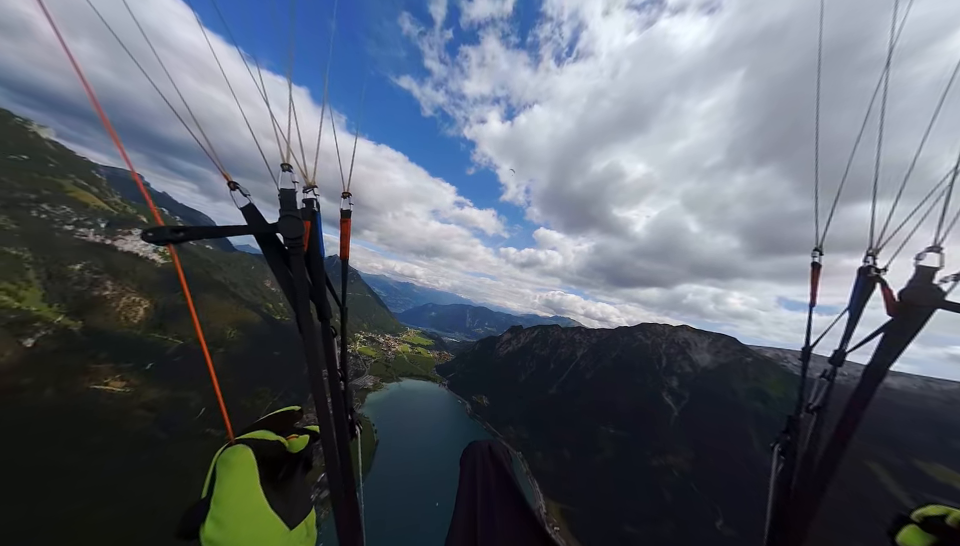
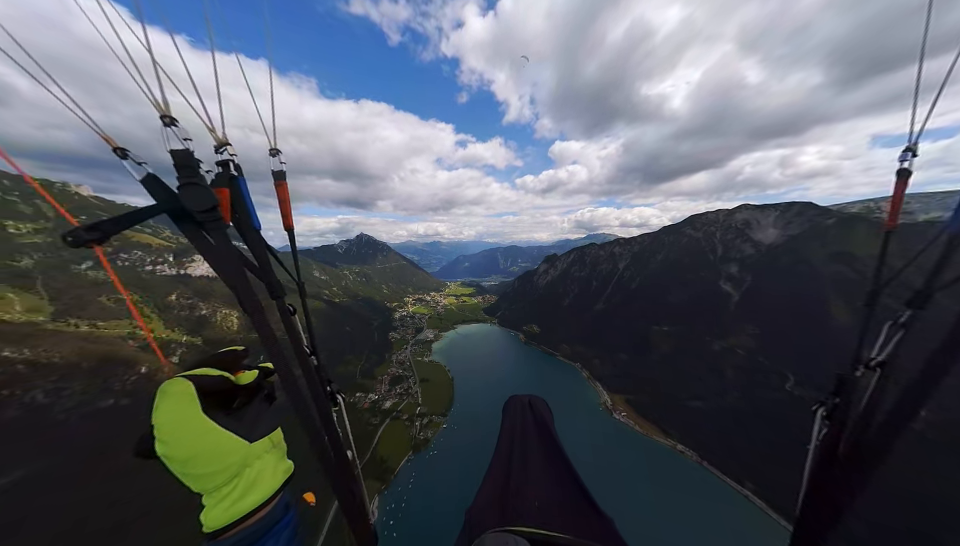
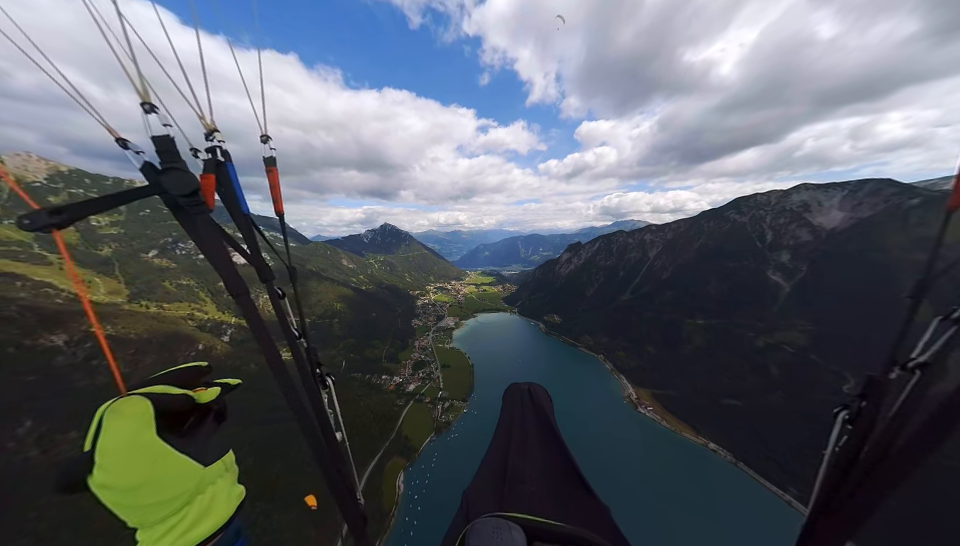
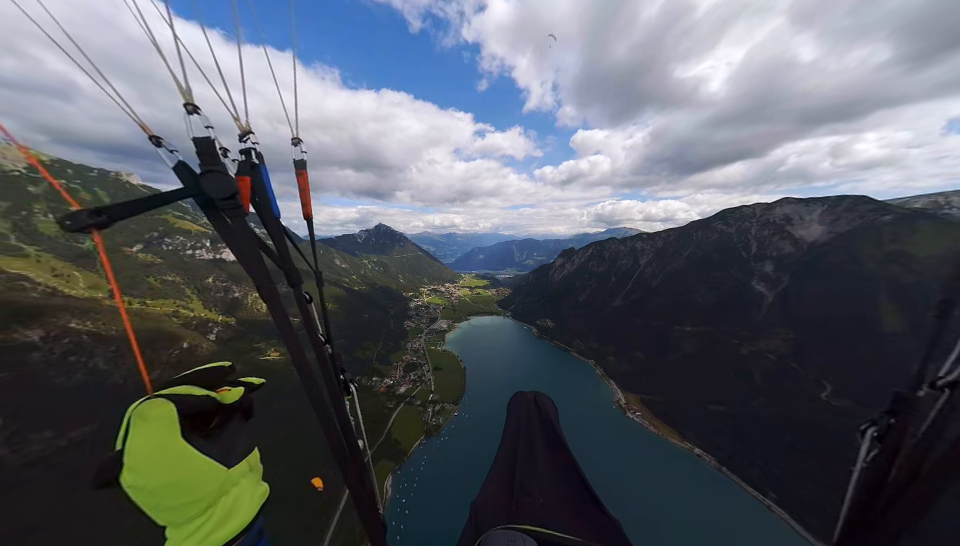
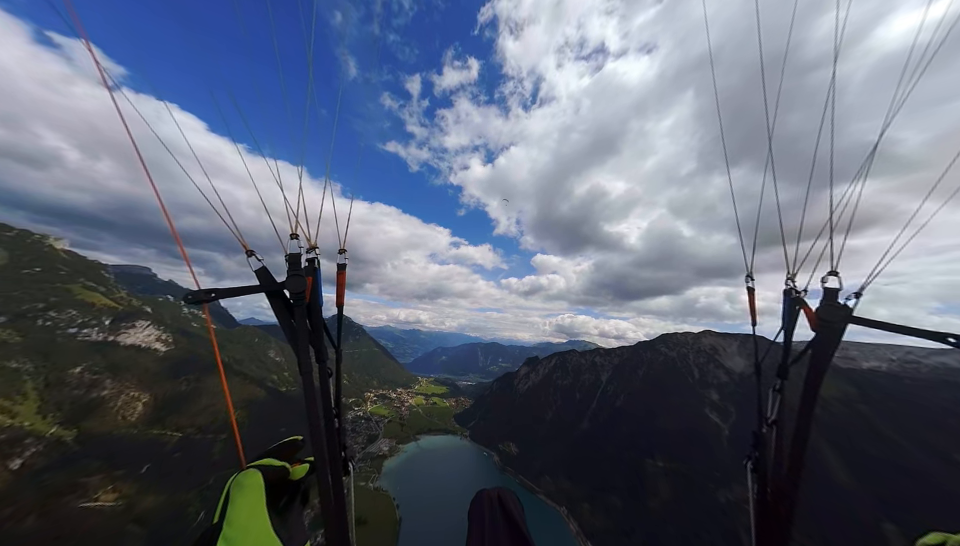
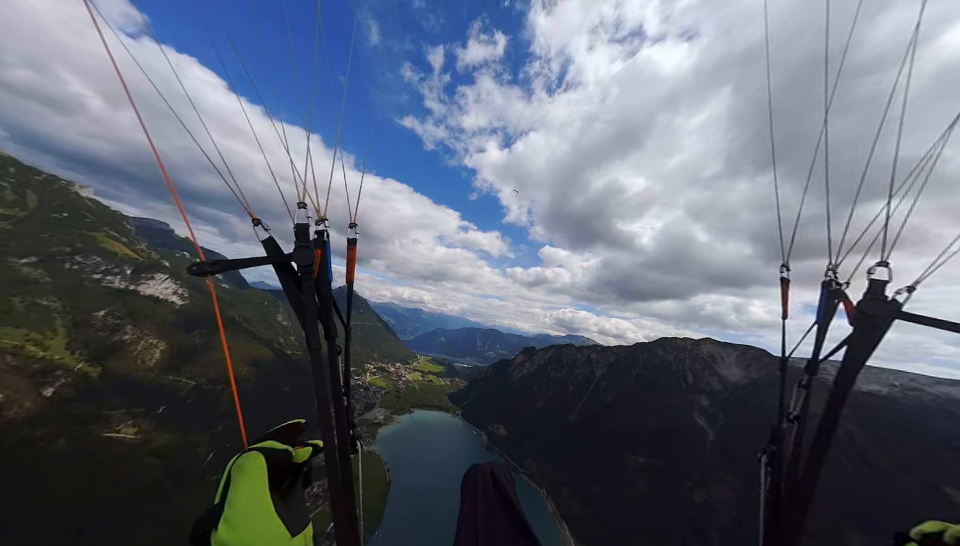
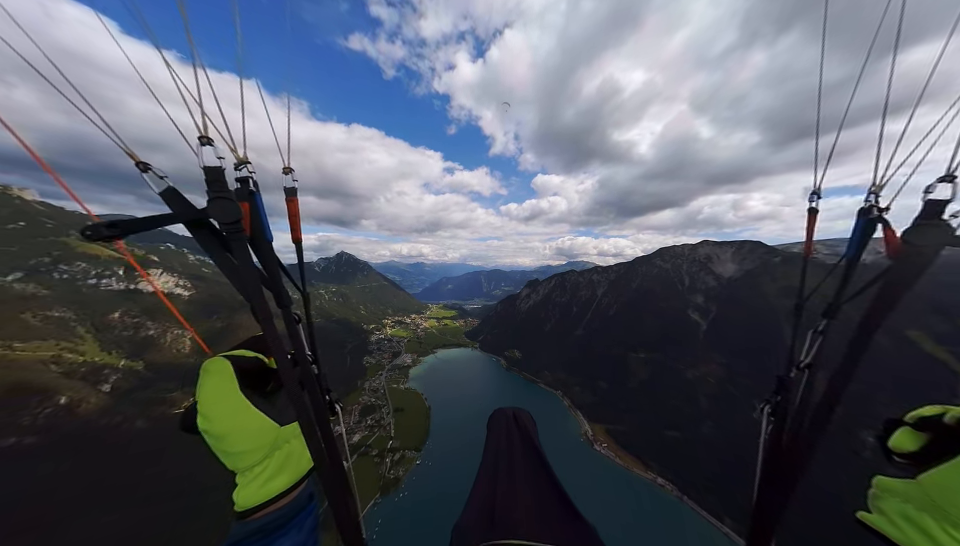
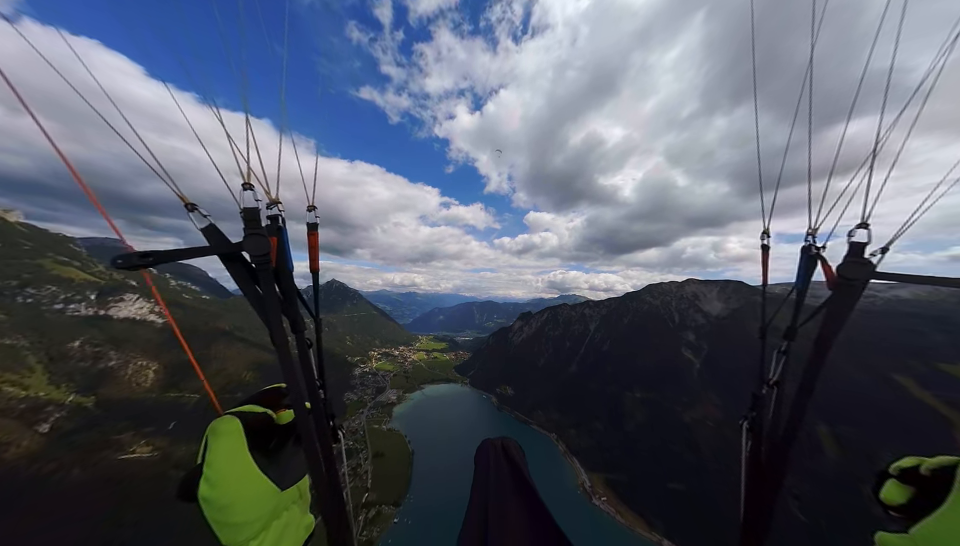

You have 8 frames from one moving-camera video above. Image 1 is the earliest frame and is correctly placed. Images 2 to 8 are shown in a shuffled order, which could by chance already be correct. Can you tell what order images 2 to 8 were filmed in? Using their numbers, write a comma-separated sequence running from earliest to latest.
6, 5, 8, 7, 2, 4, 3
